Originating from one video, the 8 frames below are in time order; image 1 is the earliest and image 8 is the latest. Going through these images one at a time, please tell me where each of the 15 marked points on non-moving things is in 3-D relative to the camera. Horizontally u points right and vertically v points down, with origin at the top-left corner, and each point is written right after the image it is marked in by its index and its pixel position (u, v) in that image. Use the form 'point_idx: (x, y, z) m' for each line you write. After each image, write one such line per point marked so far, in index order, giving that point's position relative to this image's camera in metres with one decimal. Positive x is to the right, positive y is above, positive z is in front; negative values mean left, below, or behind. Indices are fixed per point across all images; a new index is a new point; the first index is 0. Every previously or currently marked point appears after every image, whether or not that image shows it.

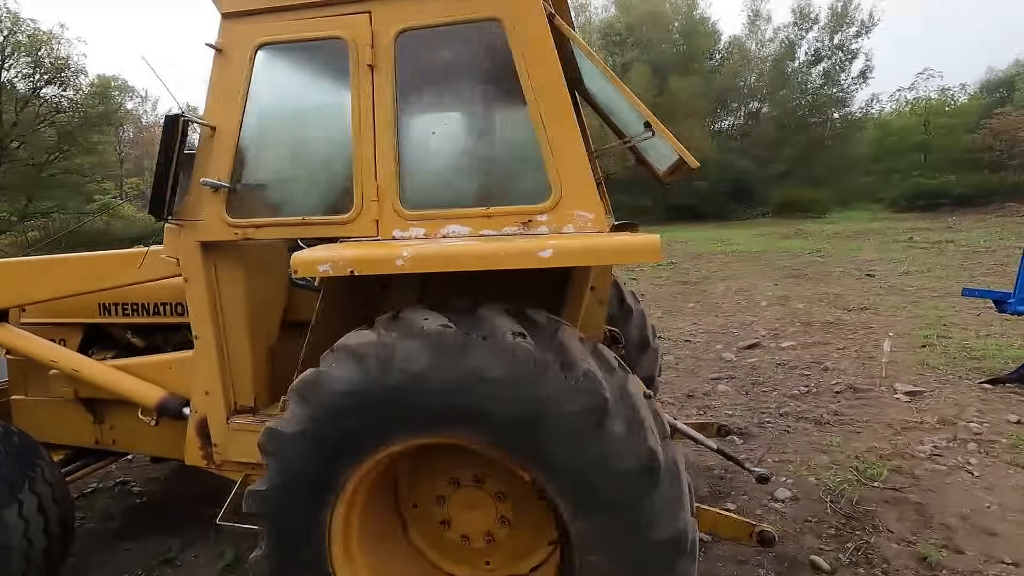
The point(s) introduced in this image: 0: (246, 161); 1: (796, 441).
0: (-1.0, +0.5, +2.0) m
1: (+2.0, -1.1, +3.8) m
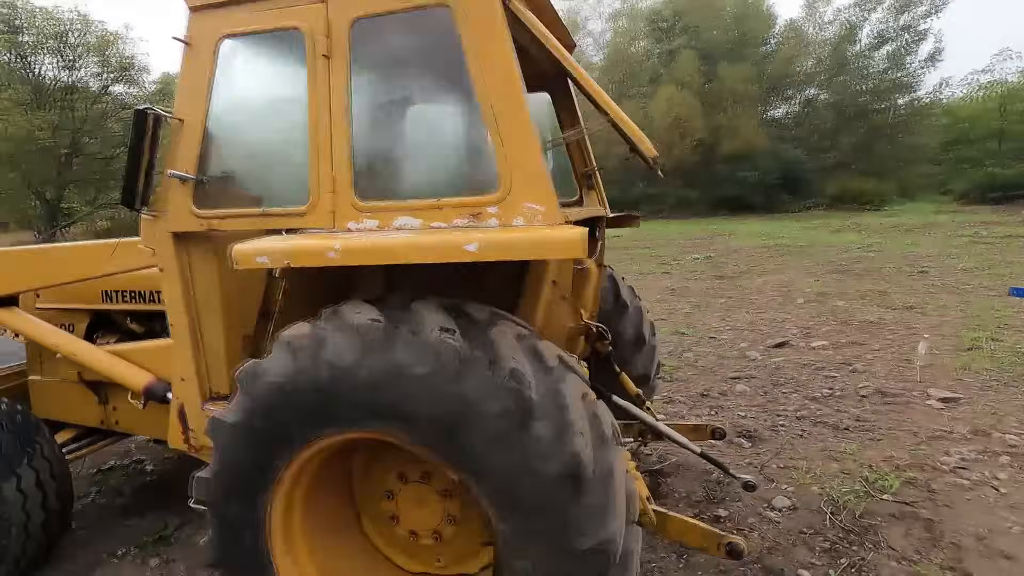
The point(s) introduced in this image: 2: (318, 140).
0: (-1.2, +0.5, +2.1) m
1: (+2.0, -1.1, +3.6) m
2: (-0.7, +0.5, +1.9) m
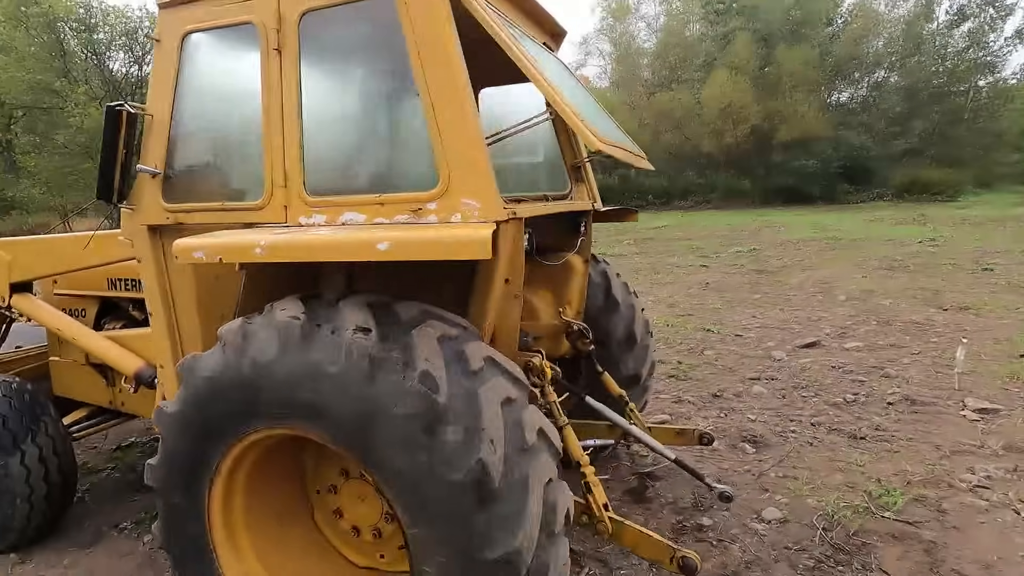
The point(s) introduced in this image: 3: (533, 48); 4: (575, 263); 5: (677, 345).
0: (-1.3, +0.6, +2.1) m
1: (+1.9, -1.1, +3.4) m
2: (-0.9, +0.6, +1.9) m
3: (0.0, +1.0, +2.2) m
4: (+0.3, +0.1, +2.8) m
5: (+1.8, -0.6, +6.0) m
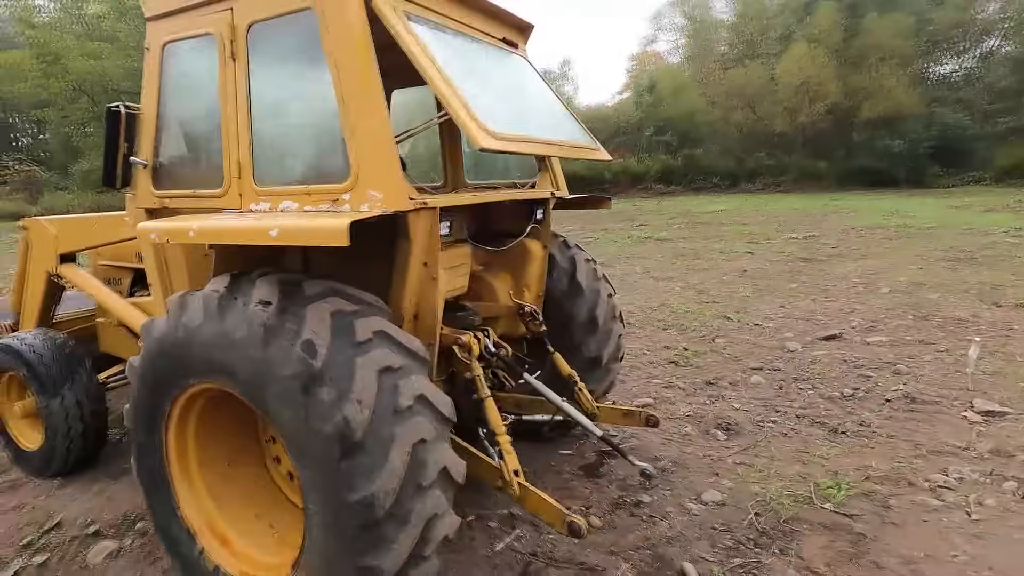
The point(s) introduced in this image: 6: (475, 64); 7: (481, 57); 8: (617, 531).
0: (-1.6, +0.7, +2.5) m
1: (+1.7, -1.0, +3.4) m
2: (-1.2, +0.6, +2.2) m
3: (-0.2, +1.0, +2.4) m
4: (+0.1, +0.2, +3.0) m
5: (+2.0, -0.5, +5.9) m
6: (-0.2, +1.0, +2.4) m
7: (-0.2, +1.1, +2.5) m
8: (+0.5, -1.2, +2.6) m
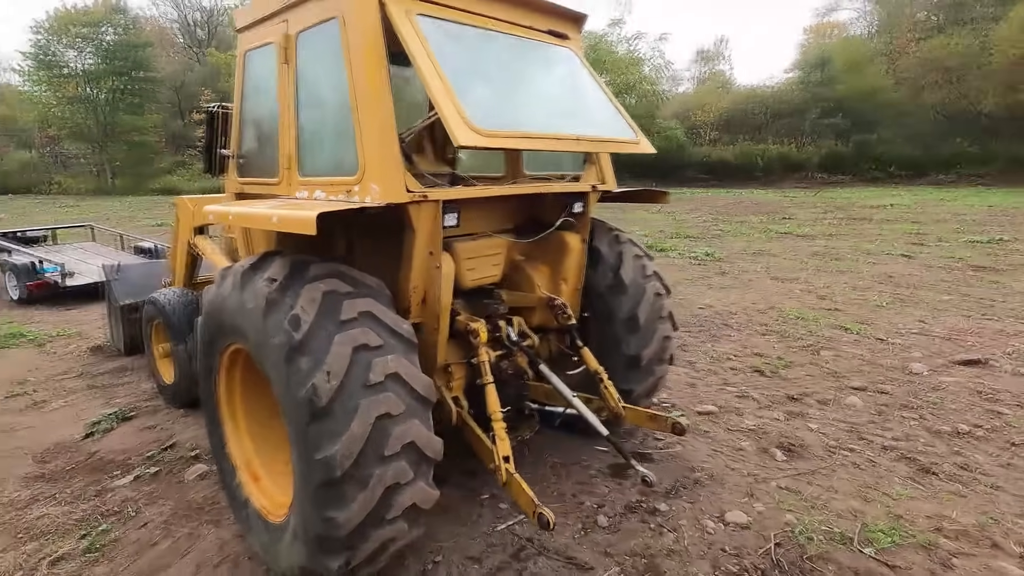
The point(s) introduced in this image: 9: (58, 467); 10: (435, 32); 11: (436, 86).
0: (-1.4, +0.8, +2.9) m
1: (+1.9, -1.1, +3.0) m
2: (-1.1, +0.8, +2.5) m
3: (-0.1, +1.1, +2.5) m
4: (+0.3, +0.3, +3.0) m
5: (+2.8, -0.5, +5.4) m
6: (-0.1, +1.0, +2.5) m
7: (0.0, +1.1, +2.6) m
8: (+0.5, -1.2, +2.6) m
9: (-2.8, -1.1, +3.3) m
10: (-0.3, +1.1, +2.3) m
11: (-0.3, +0.8, +2.0) m
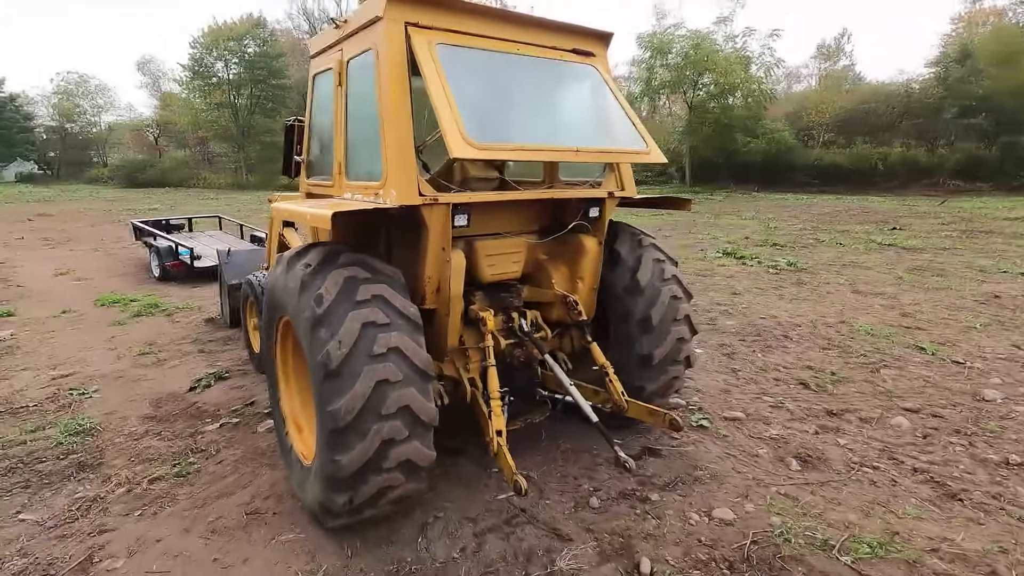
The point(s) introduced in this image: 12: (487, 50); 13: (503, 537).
0: (-1.3, +0.9, +3.4) m
1: (+1.9, -1.1, +3.0) m
2: (-1.0, +0.8, +3.0) m
3: (0.0, +1.1, +2.8) m
4: (+0.4, +0.3, +3.2) m
5: (+3.3, -0.7, +5.1) m
6: (0.0, +1.1, +2.8) m
7: (+0.1, +1.1, +2.9) m
8: (+0.5, -1.2, +2.8) m
9: (-2.6, -0.9, +4.1) m
10: (-0.3, +1.1, +2.6) m
11: (-0.3, +0.8, +2.4) m
12: (-0.1, +1.2, +2.7) m
13: (0.0, -1.2, +2.6) m
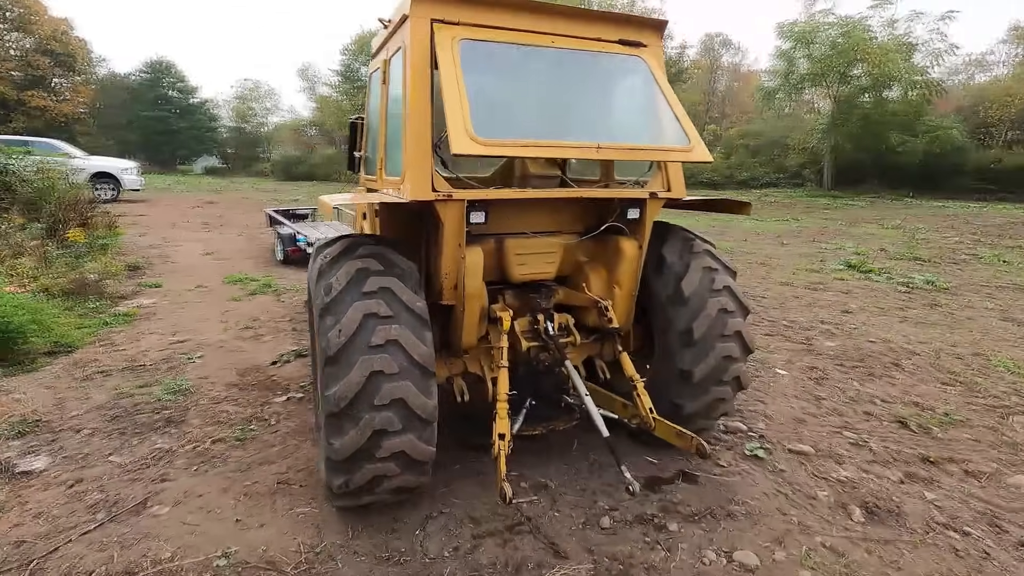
0: (-1.0, +1.0, +3.6) m
1: (+1.9, -1.3, +2.5) m
2: (-0.8, +0.9, +3.1) m
3: (+0.1, +1.1, +2.7) m
4: (+0.6, +0.2, +3.0) m
5: (+3.8, -0.9, +4.3) m
6: (+0.1, +1.1, +2.7) m
7: (+0.2, +1.1, +2.7) m
8: (+0.5, -1.2, +2.6) m
9: (-2.3, -0.8, +4.6) m
10: (-0.2, +1.1, +2.6) m
11: (-0.3, +0.8, +2.4) m
12: (0.0, +1.2, +2.7) m
13: (-0.1, -1.2, +2.6) m
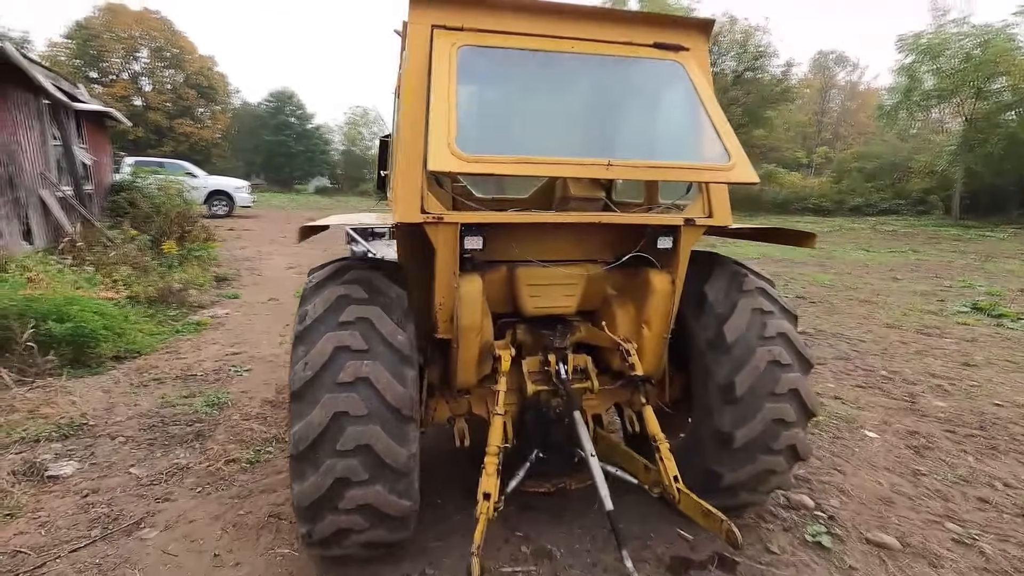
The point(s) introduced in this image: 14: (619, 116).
0: (-0.8, +0.8, +3.4) m
1: (+1.8, -1.5, +1.8) m
2: (-0.6, +0.7, +3.0) m
3: (+0.2, +0.9, +2.4) m
4: (+0.7, 0.0, +2.6) m
5: (+3.9, -1.3, +3.3) m
6: (+0.2, +0.9, +2.4) m
7: (+0.3, +1.0, +2.4) m
8: (+0.4, -1.4, +2.1) m
9: (-1.9, -0.9, +4.6) m
10: (-0.1, +1.0, +2.3) m
11: (-0.3, +0.7, +2.1) m
12: (+0.1, +1.1, +2.4) m
13: (-0.1, -1.4, +2.2) m
14: (+0.5, +0.8, +2.4) m
